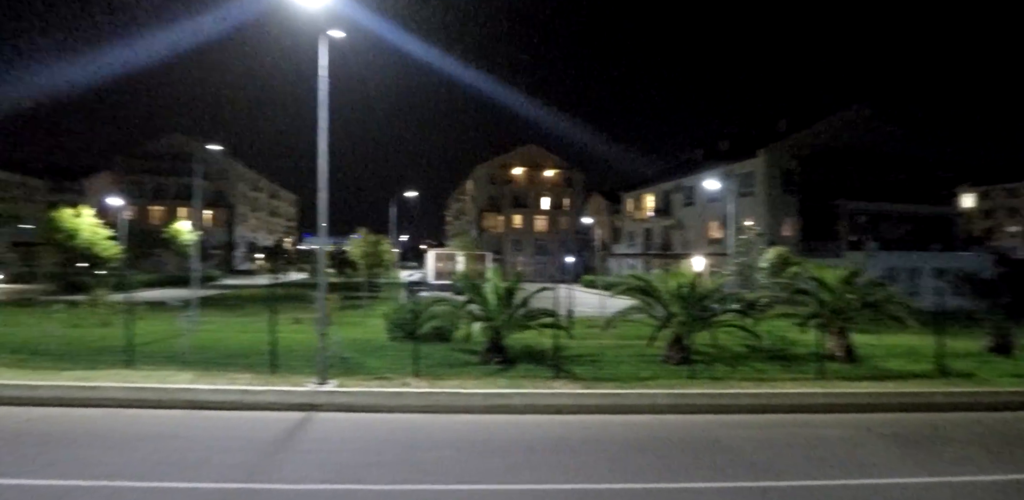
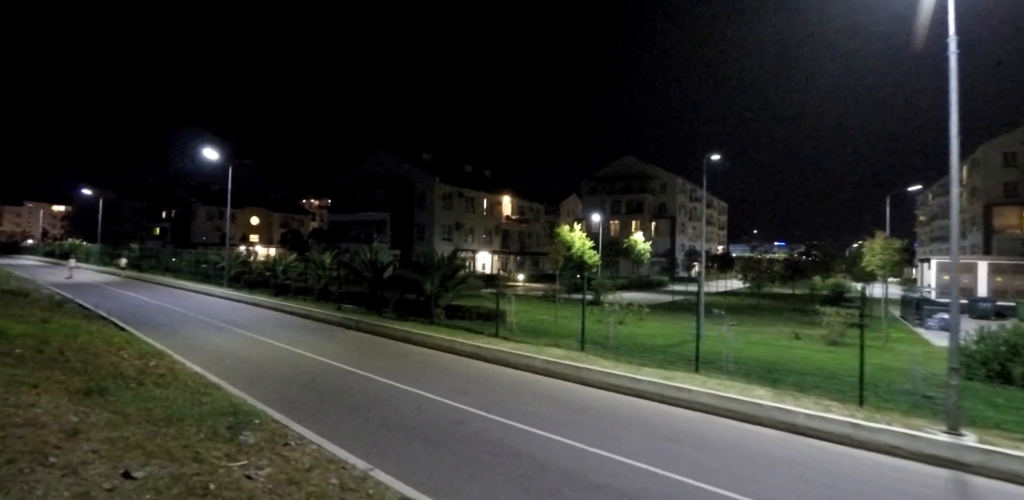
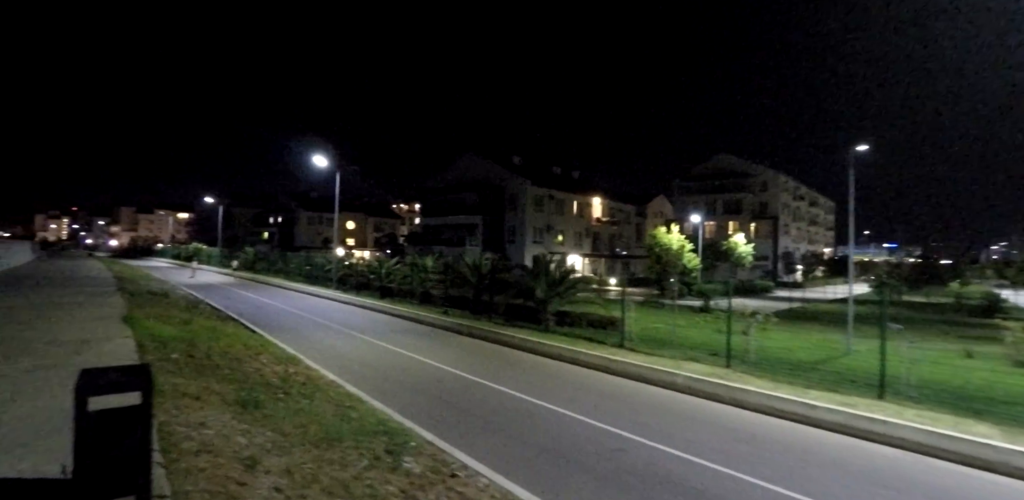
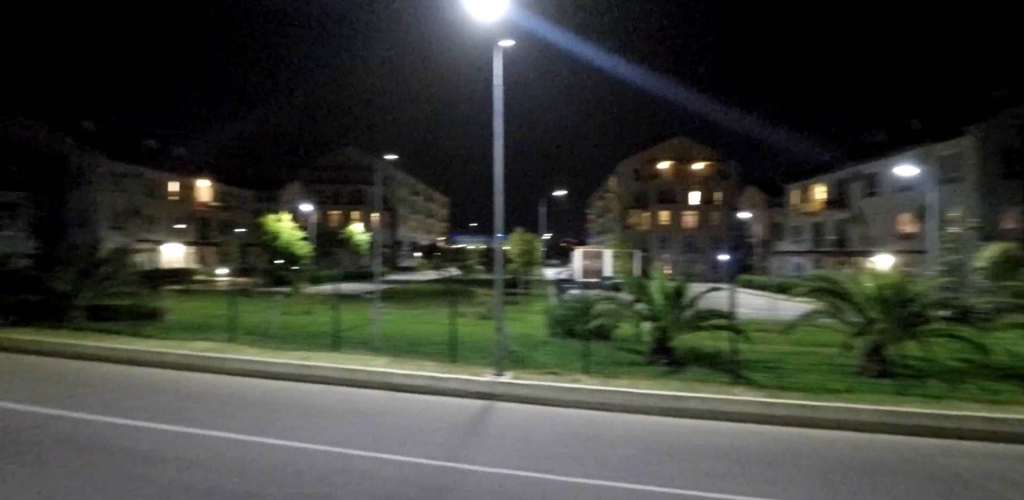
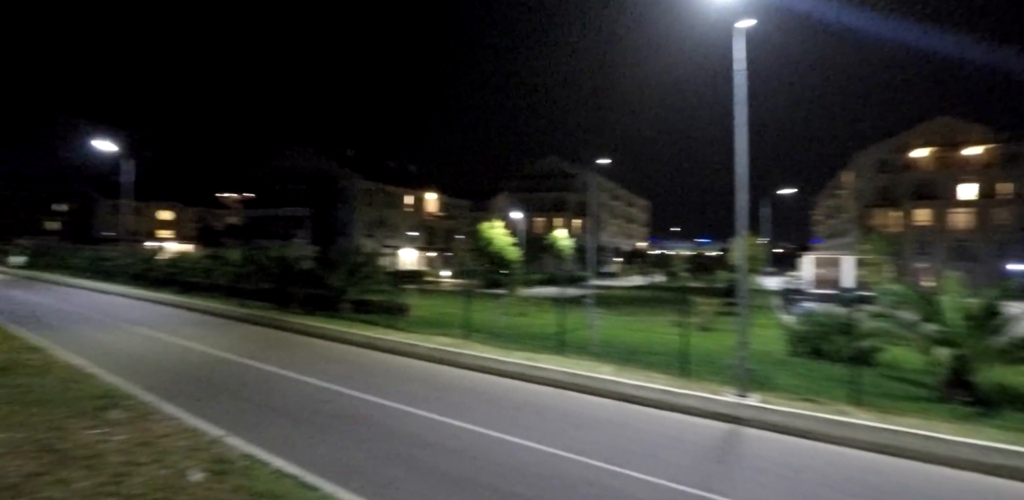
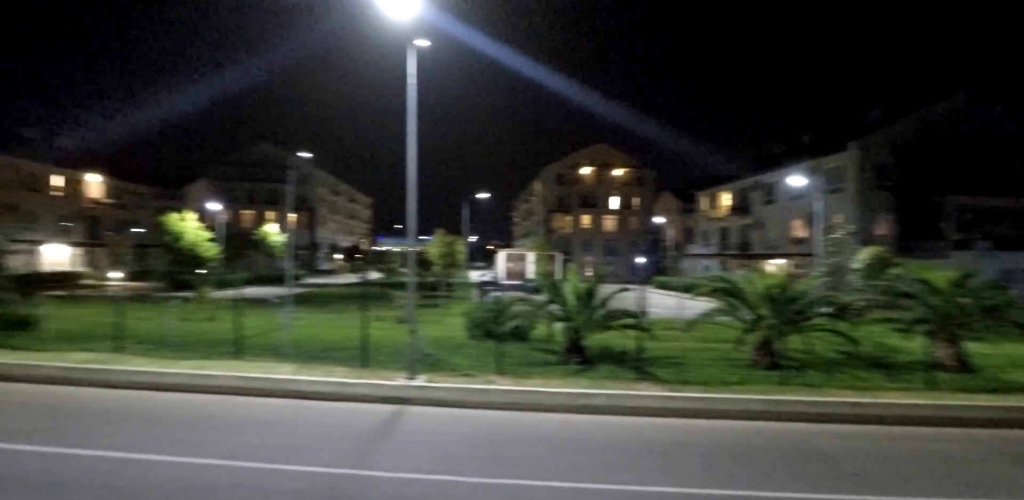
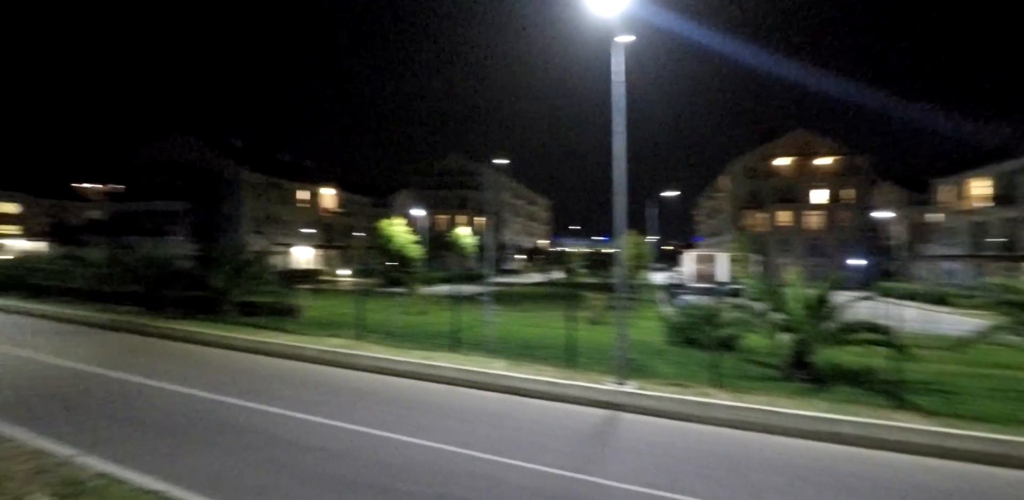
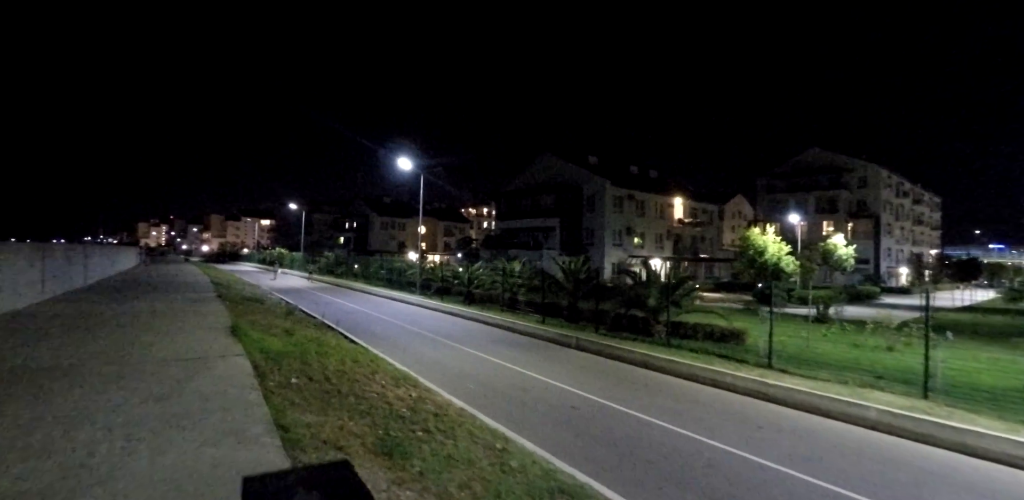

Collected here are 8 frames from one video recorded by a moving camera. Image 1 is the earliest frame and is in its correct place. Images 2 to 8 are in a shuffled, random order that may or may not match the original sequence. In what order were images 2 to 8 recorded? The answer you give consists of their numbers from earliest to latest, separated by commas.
6, 4, 7, 5, 2, 3, 8
